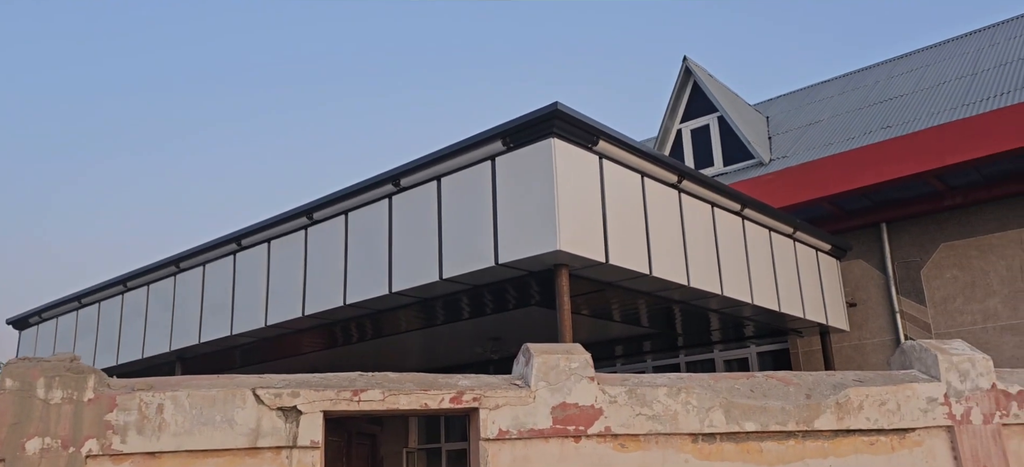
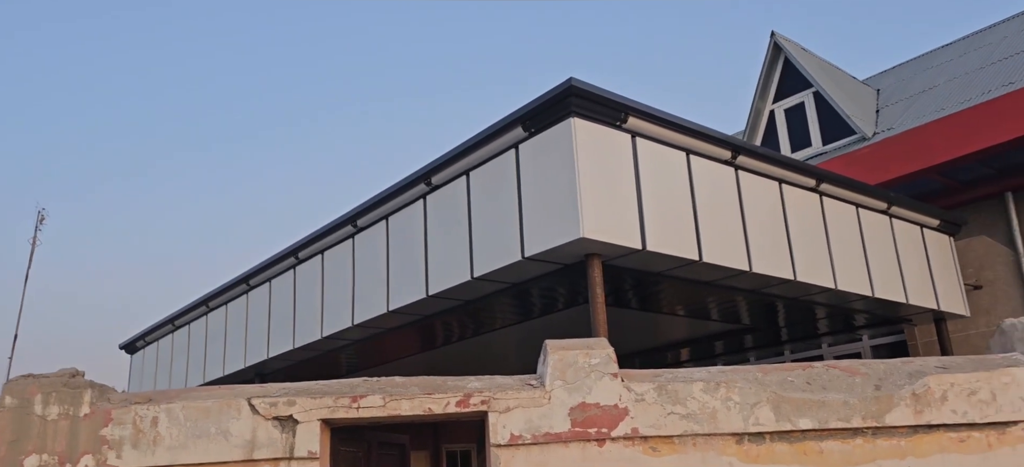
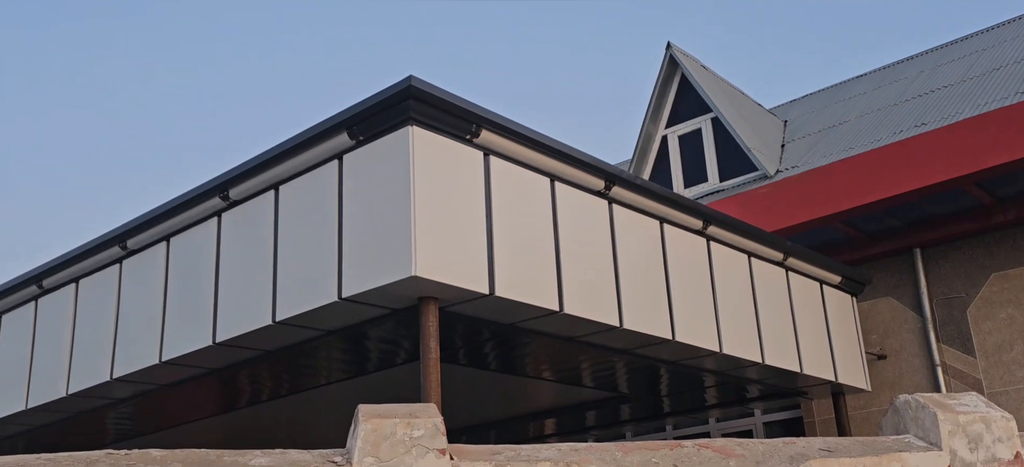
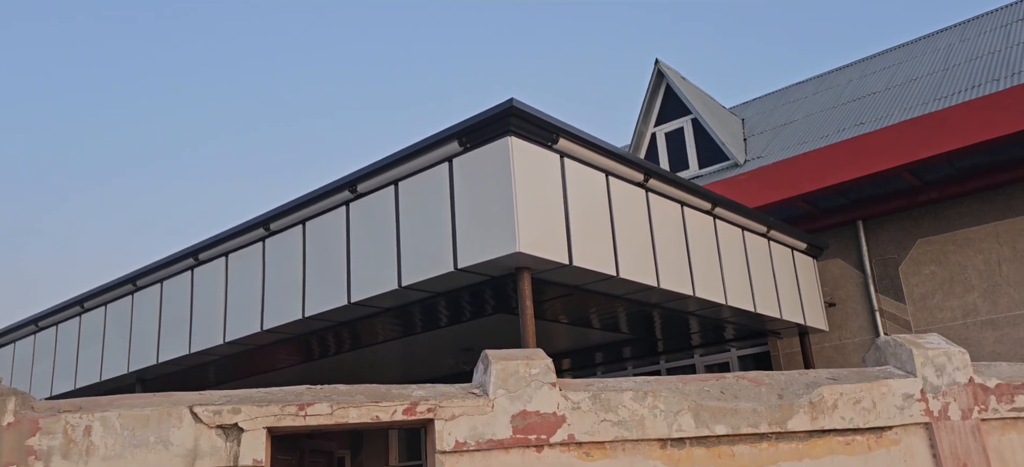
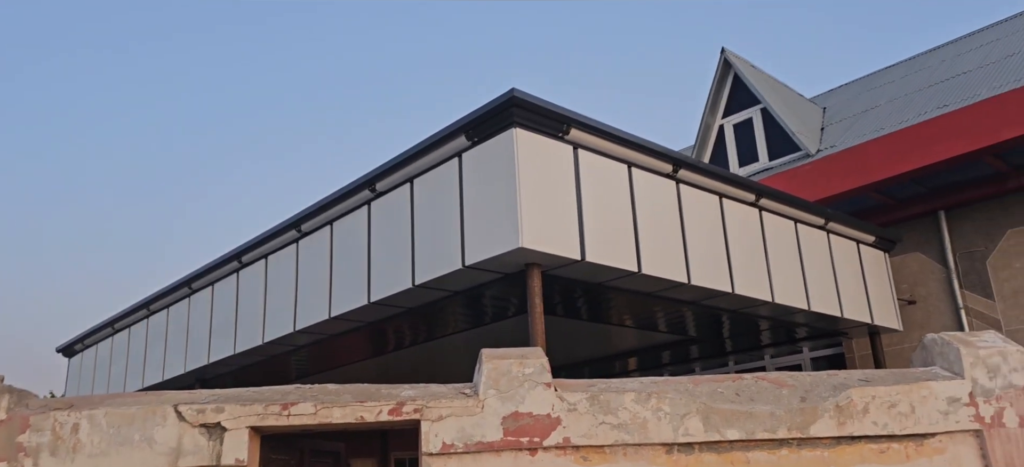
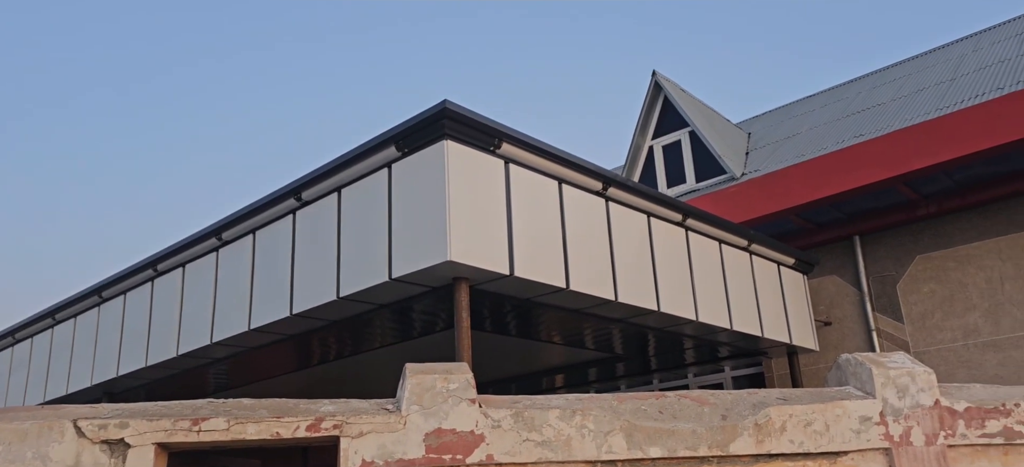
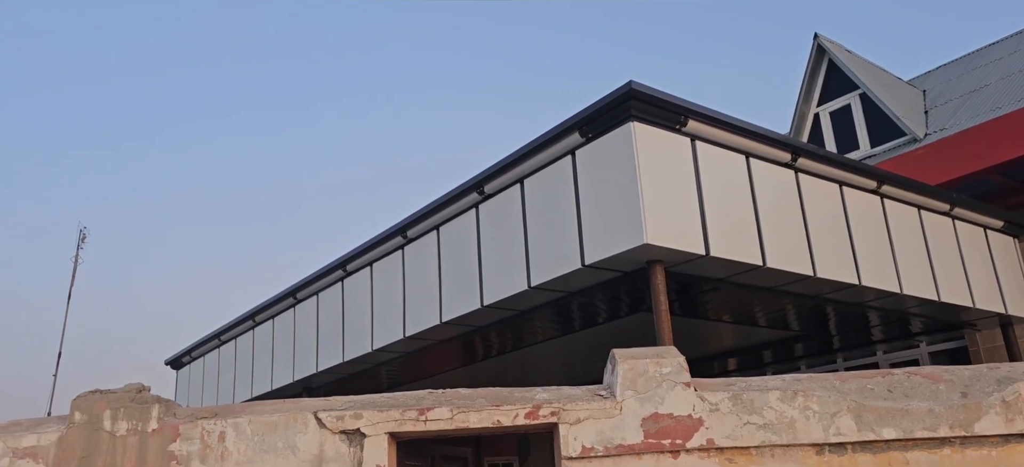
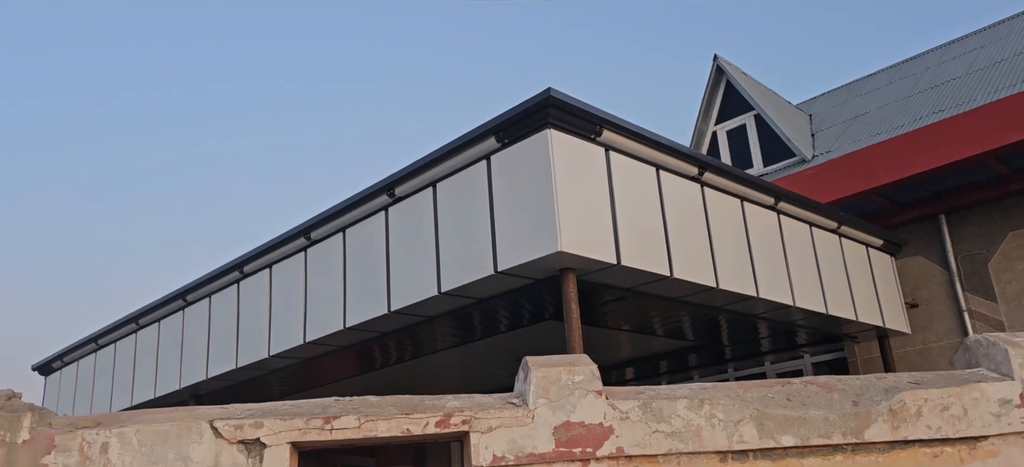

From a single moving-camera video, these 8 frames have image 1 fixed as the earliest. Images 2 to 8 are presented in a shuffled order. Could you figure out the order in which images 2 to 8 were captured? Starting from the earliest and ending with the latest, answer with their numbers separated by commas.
4, 8, 7, 2, 5, 6, 3
